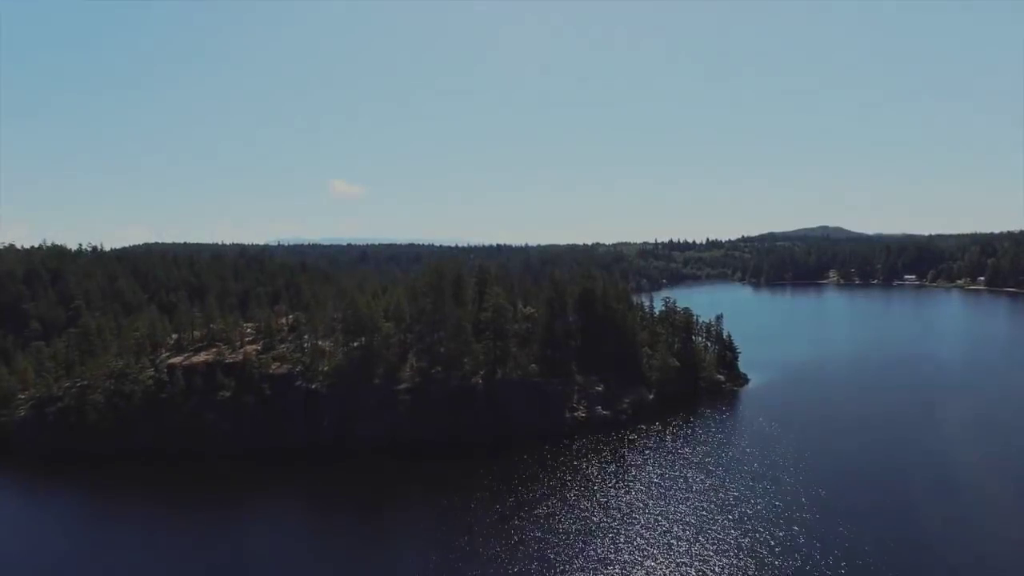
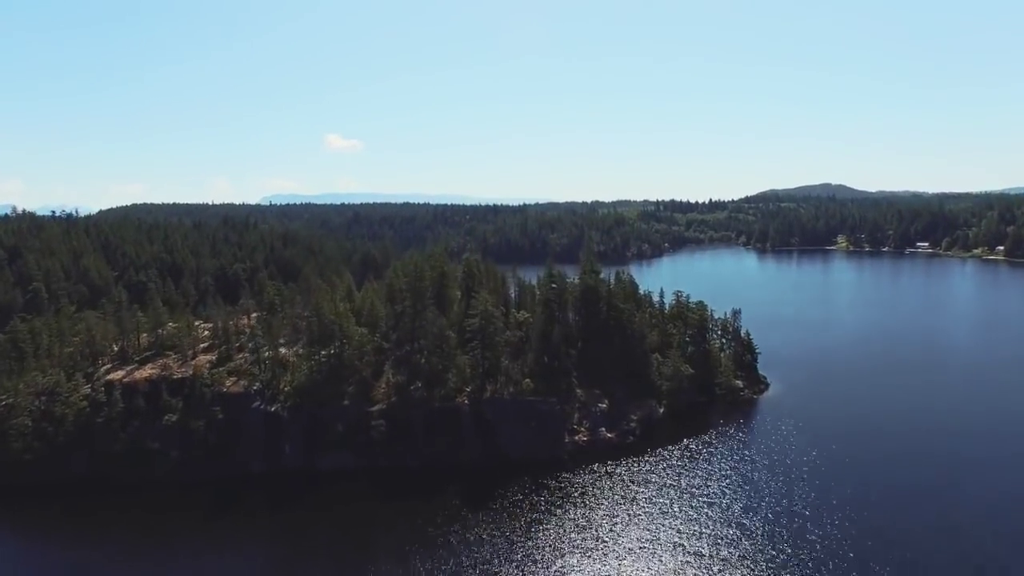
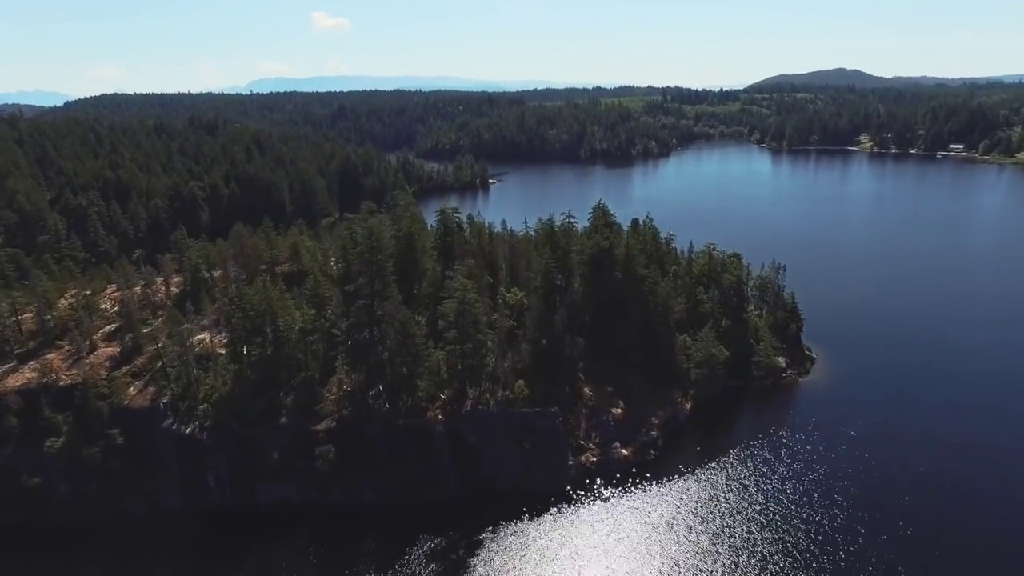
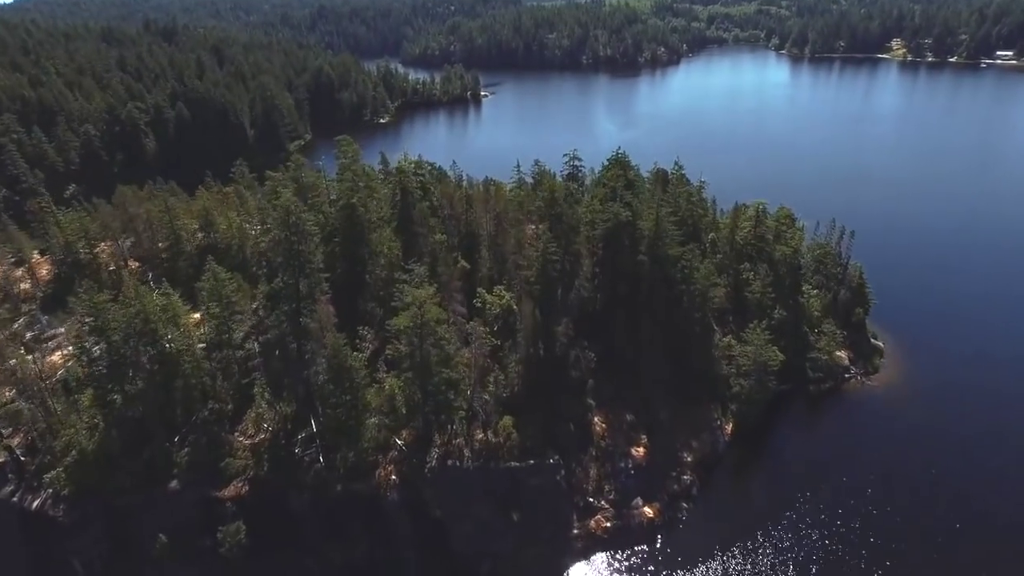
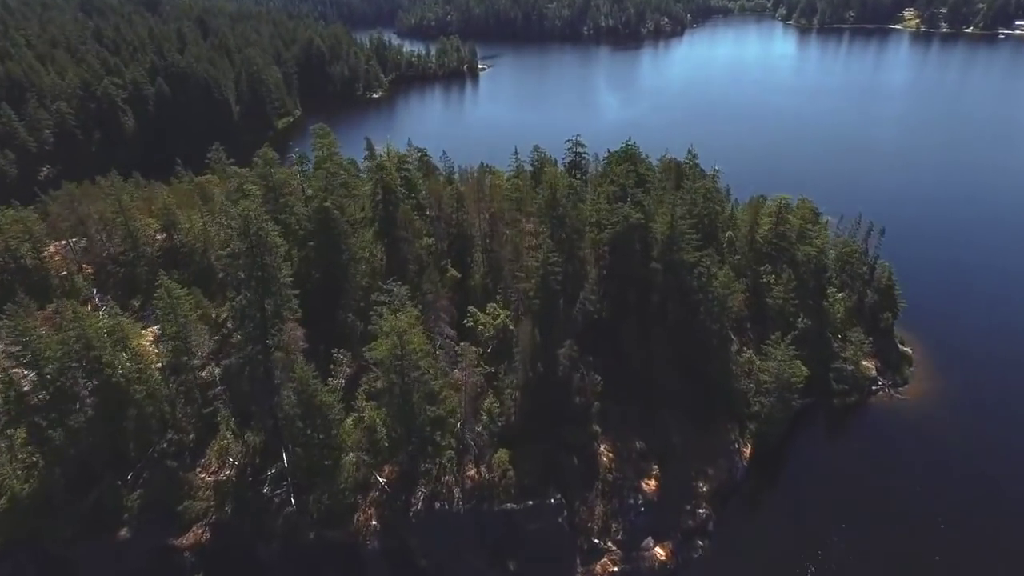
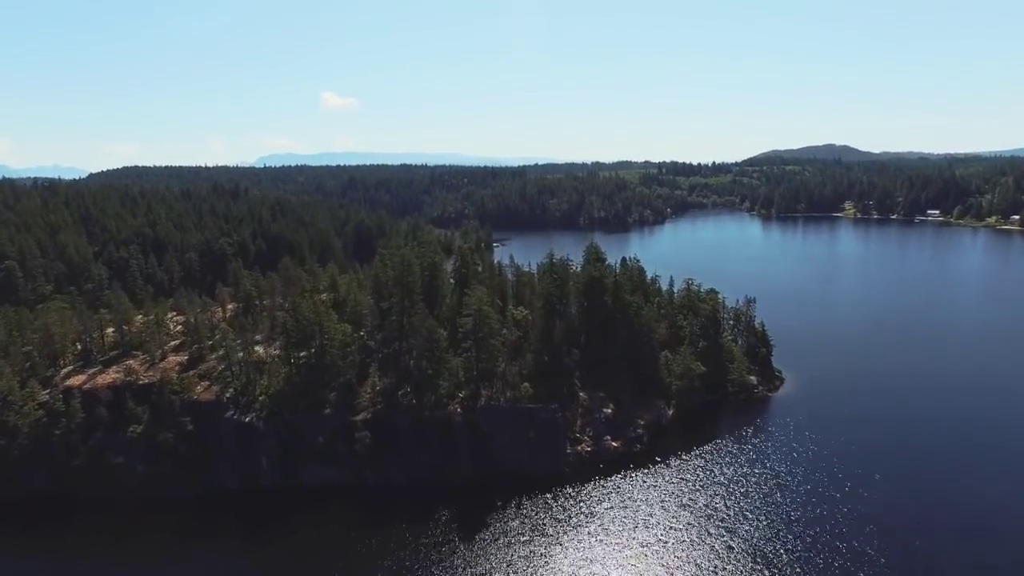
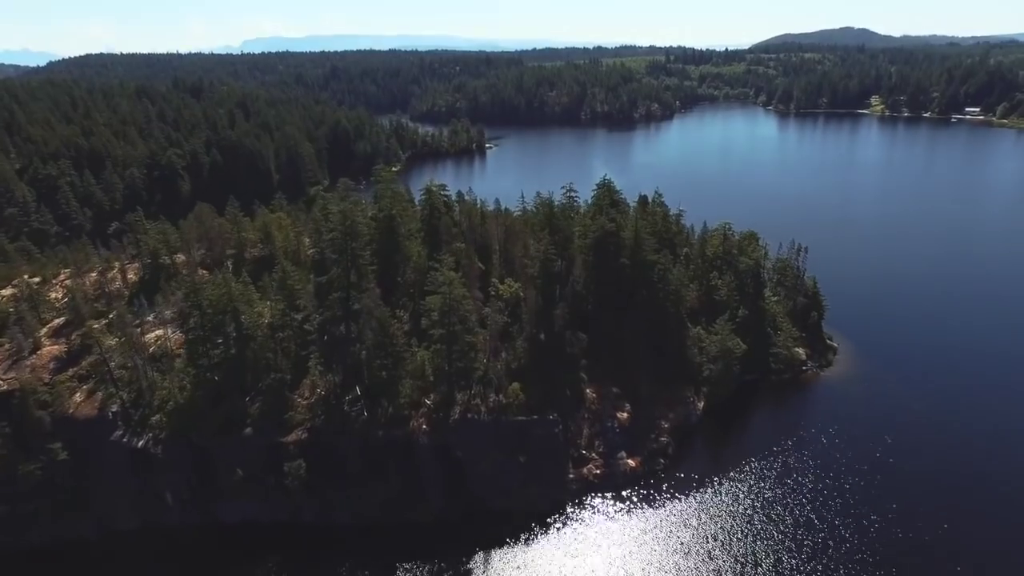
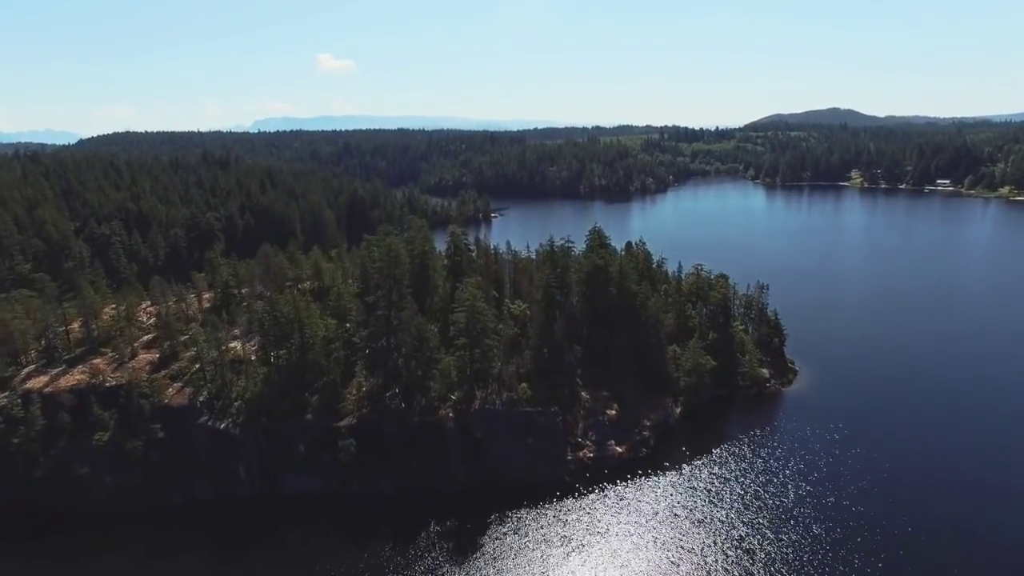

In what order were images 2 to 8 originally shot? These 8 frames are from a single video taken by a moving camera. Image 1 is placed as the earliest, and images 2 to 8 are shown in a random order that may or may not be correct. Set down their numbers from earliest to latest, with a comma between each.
2, 6, 8, 3, 7, 4, 5
